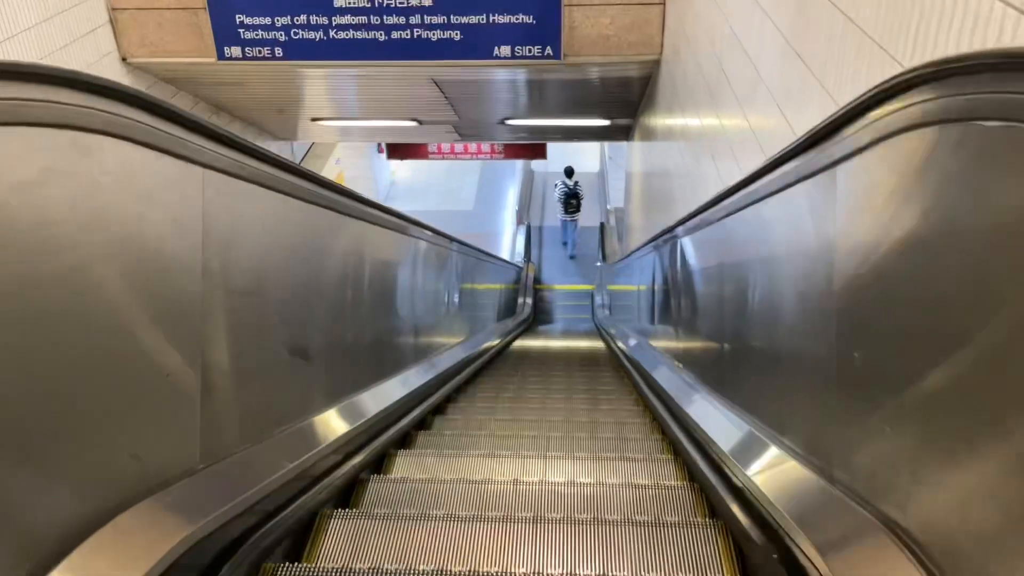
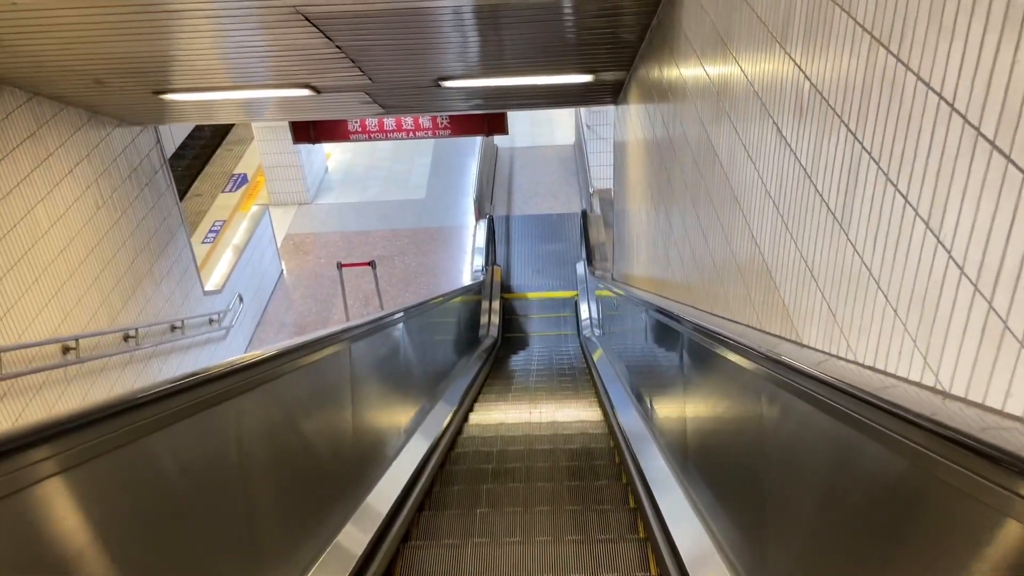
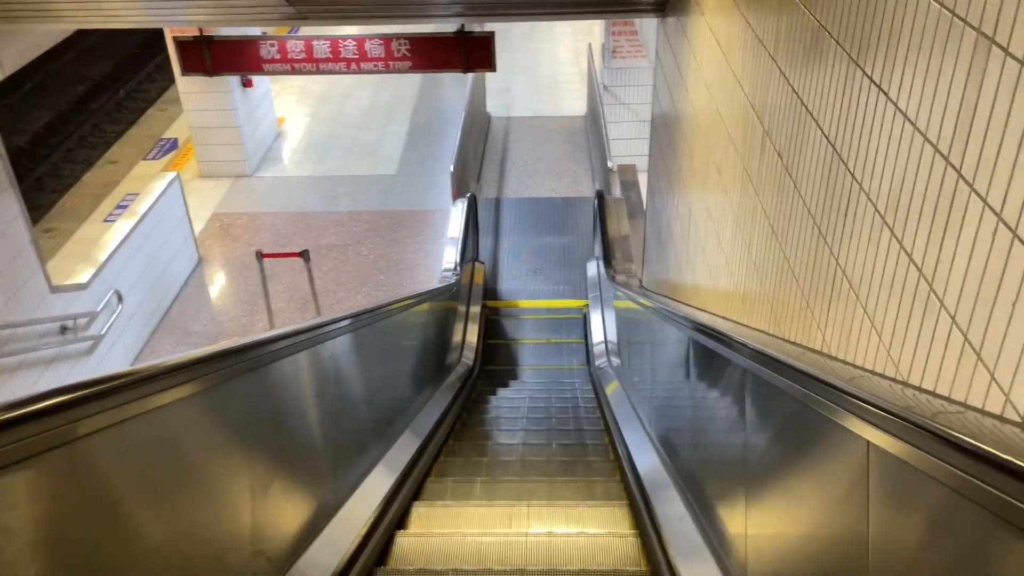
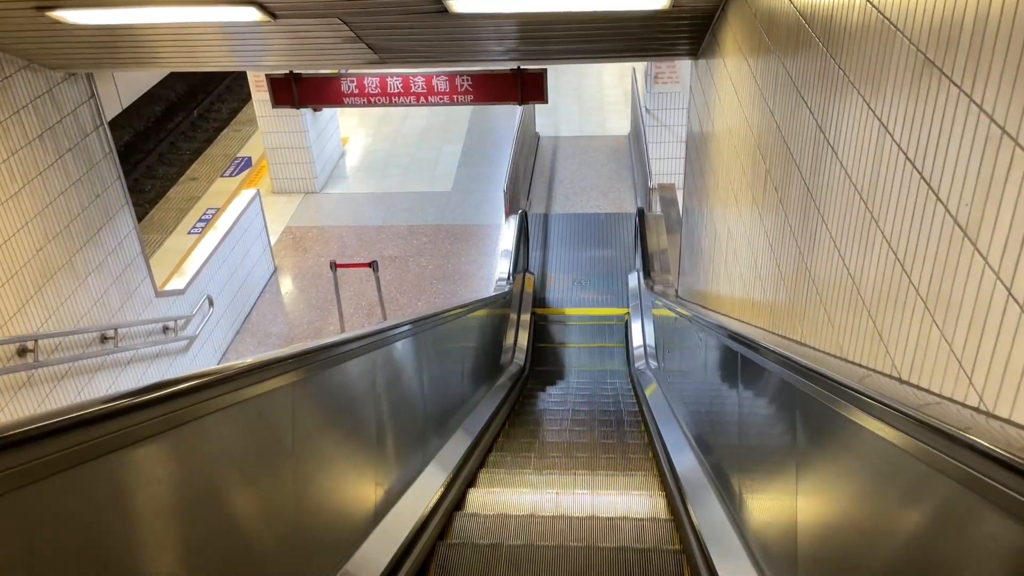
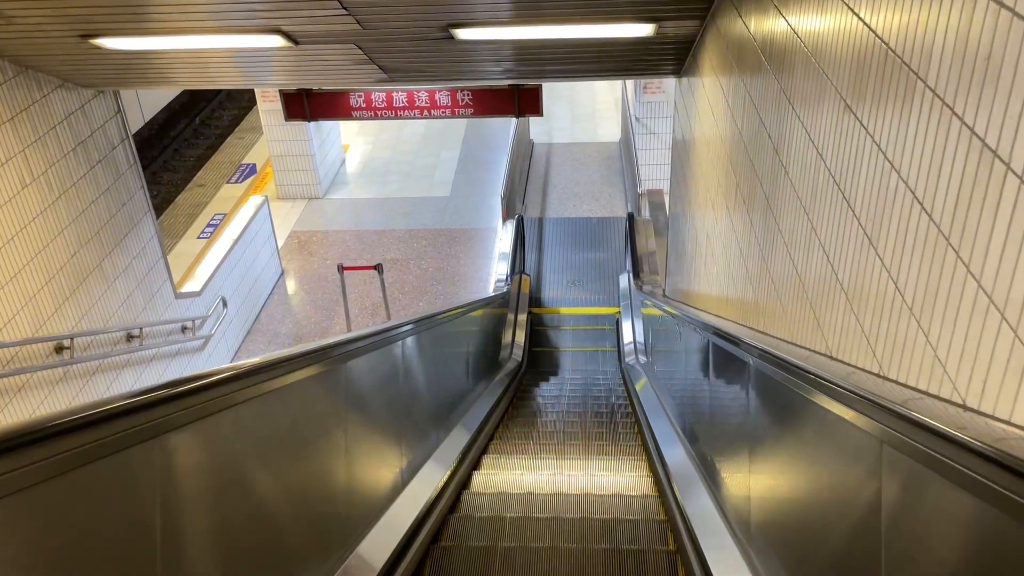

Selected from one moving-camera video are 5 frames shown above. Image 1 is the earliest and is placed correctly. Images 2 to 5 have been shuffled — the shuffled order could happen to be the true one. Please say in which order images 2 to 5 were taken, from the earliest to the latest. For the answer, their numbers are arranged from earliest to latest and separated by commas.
2, 5, 4, 3
